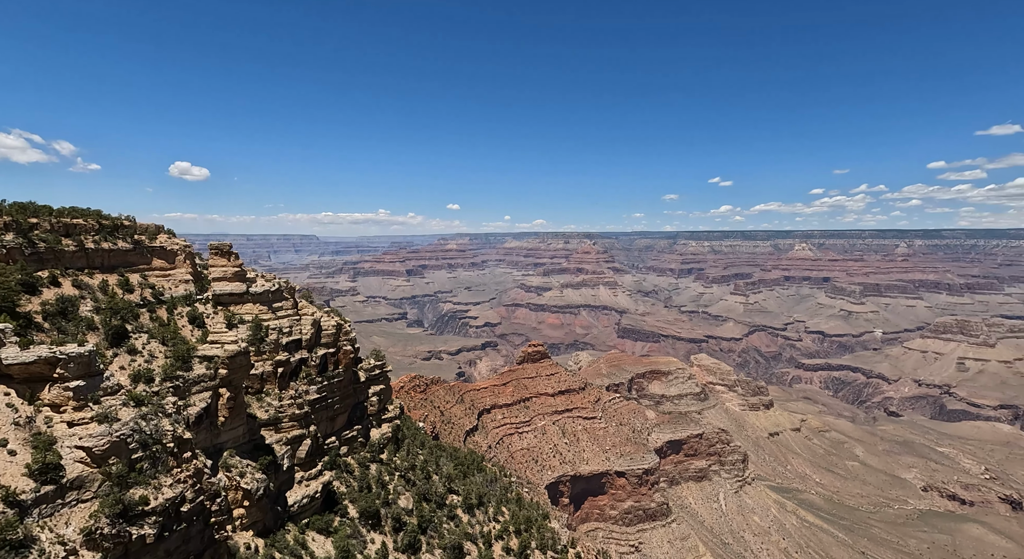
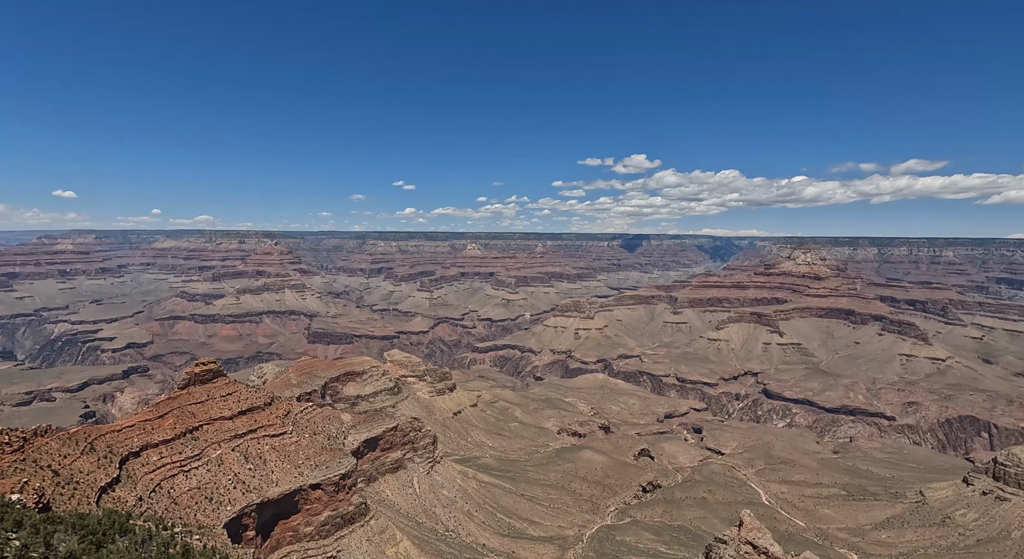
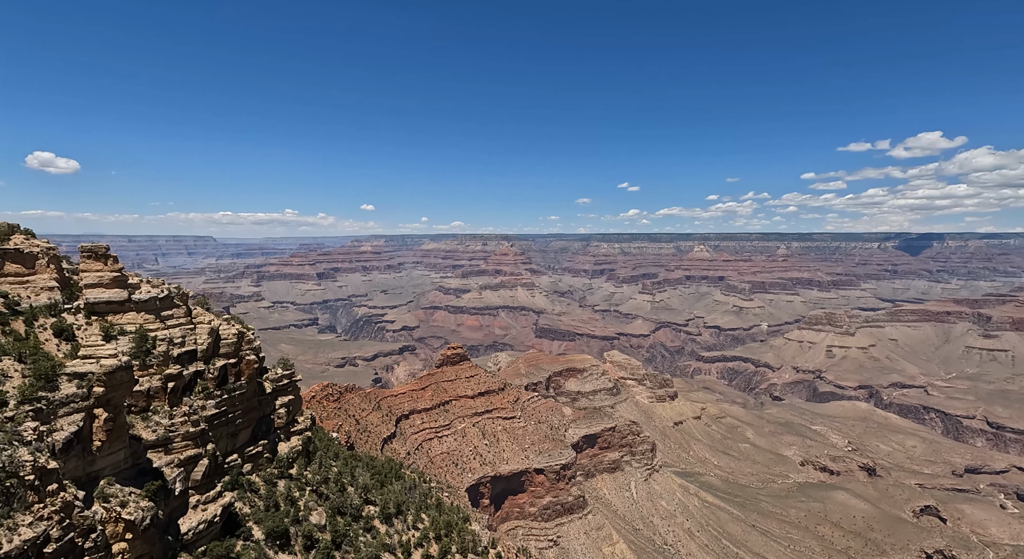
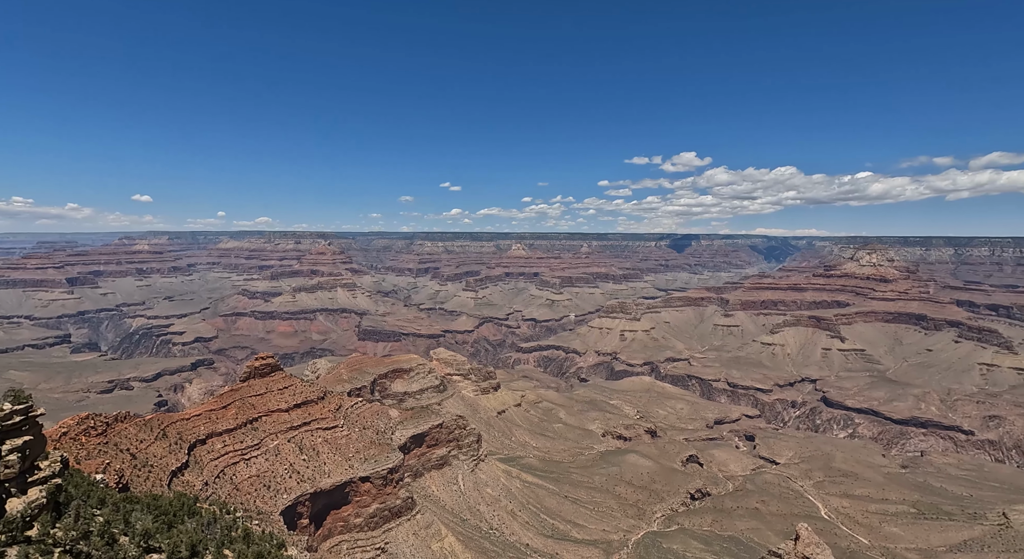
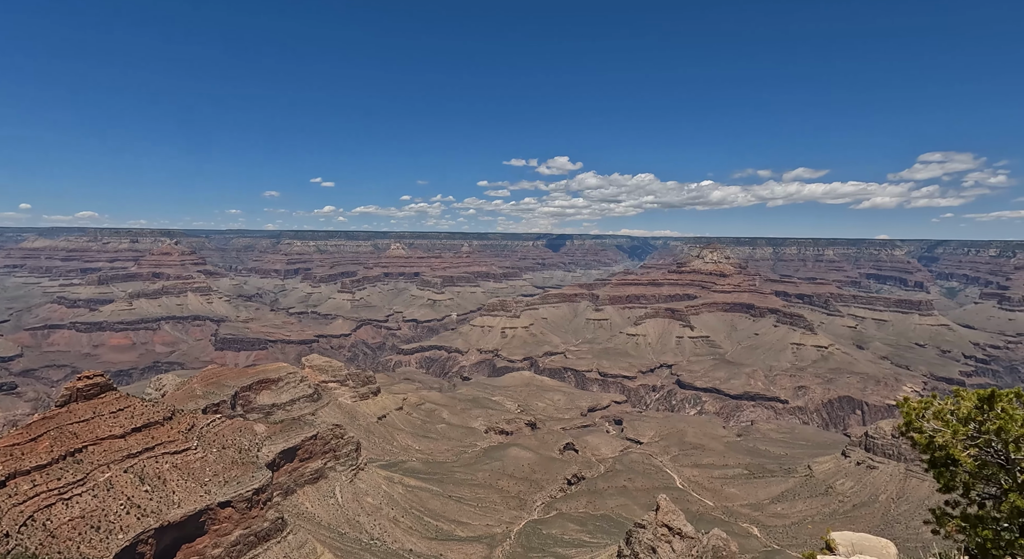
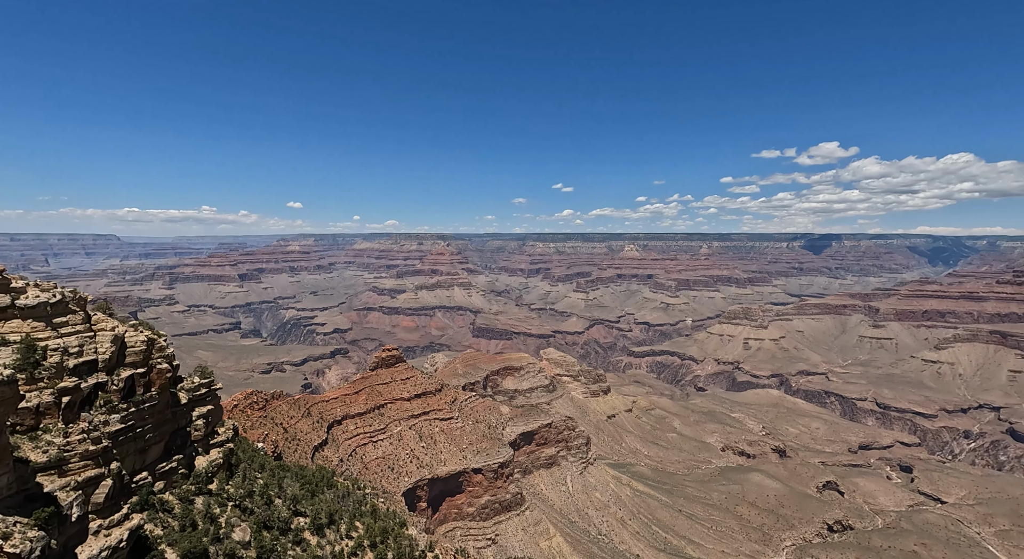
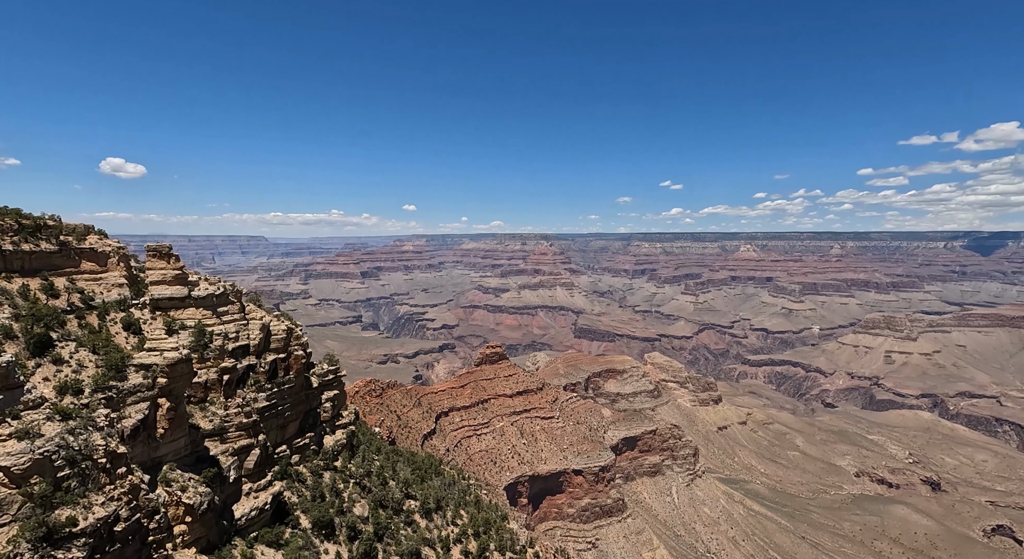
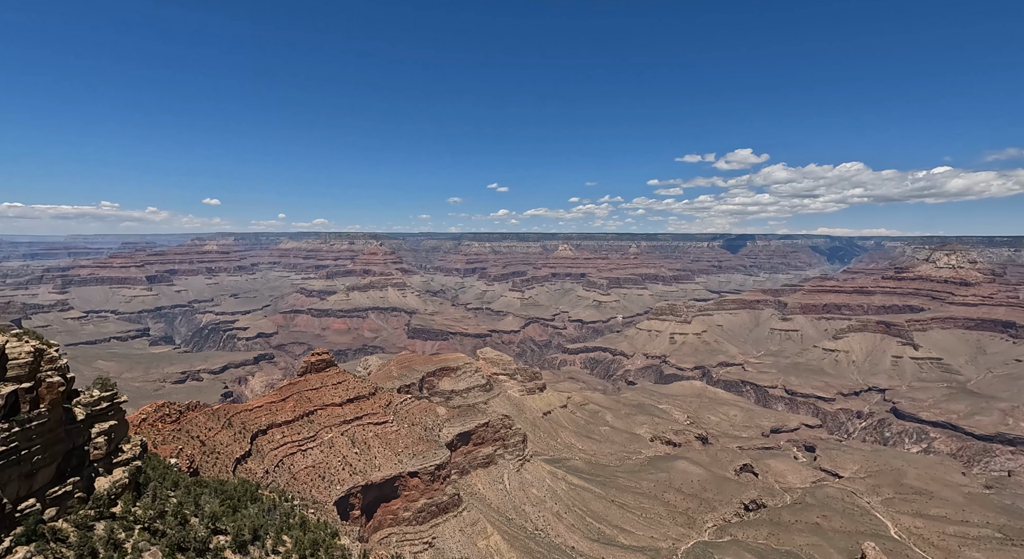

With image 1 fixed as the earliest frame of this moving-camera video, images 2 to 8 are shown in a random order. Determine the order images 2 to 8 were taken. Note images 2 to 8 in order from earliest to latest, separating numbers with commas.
7, 3, 6, 8, 4, 2, 5
